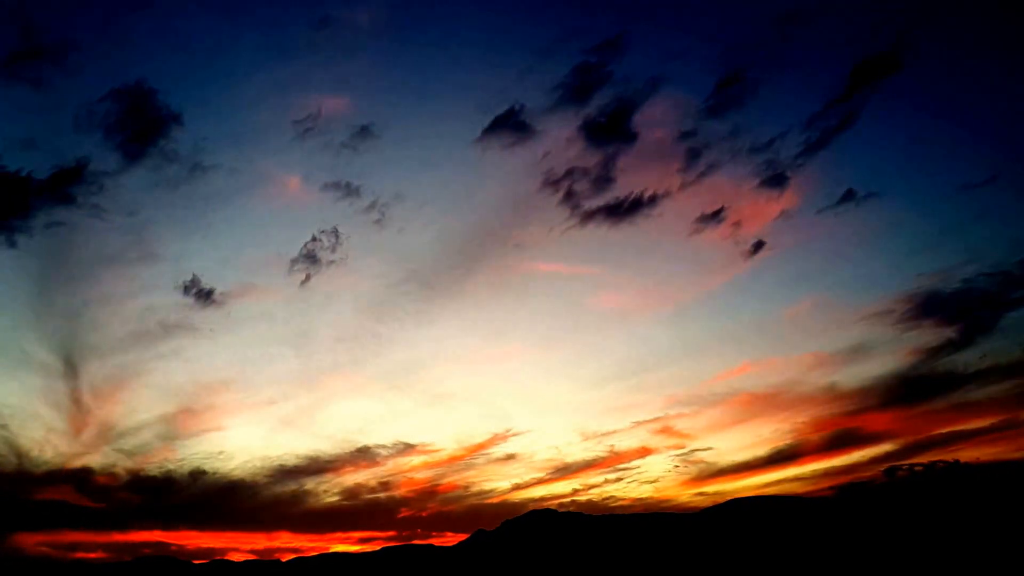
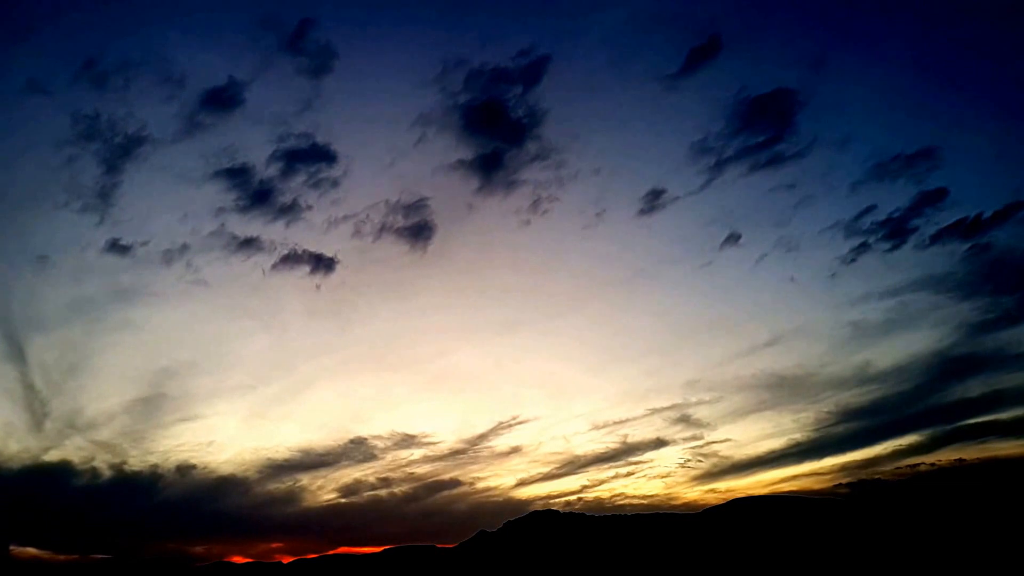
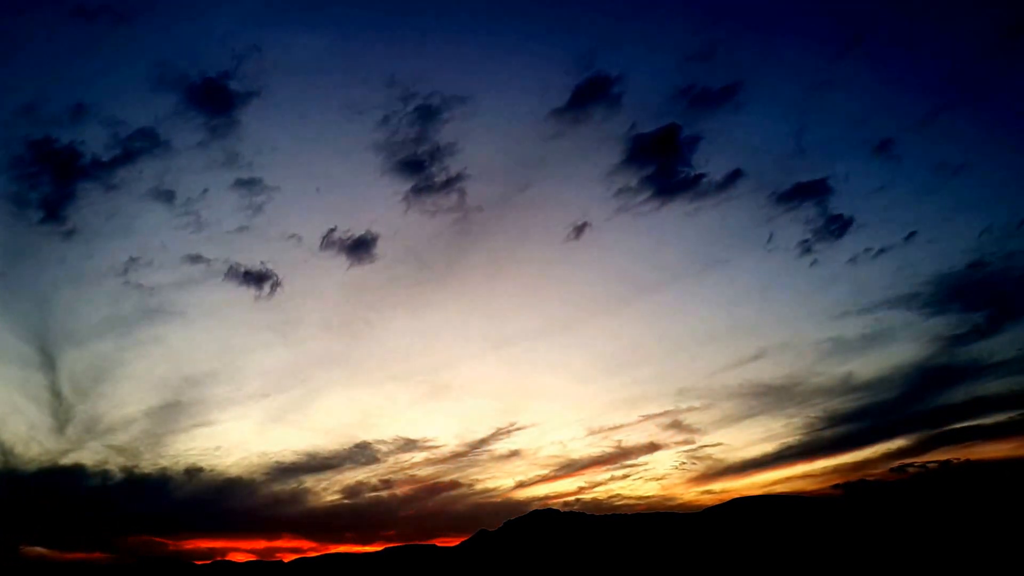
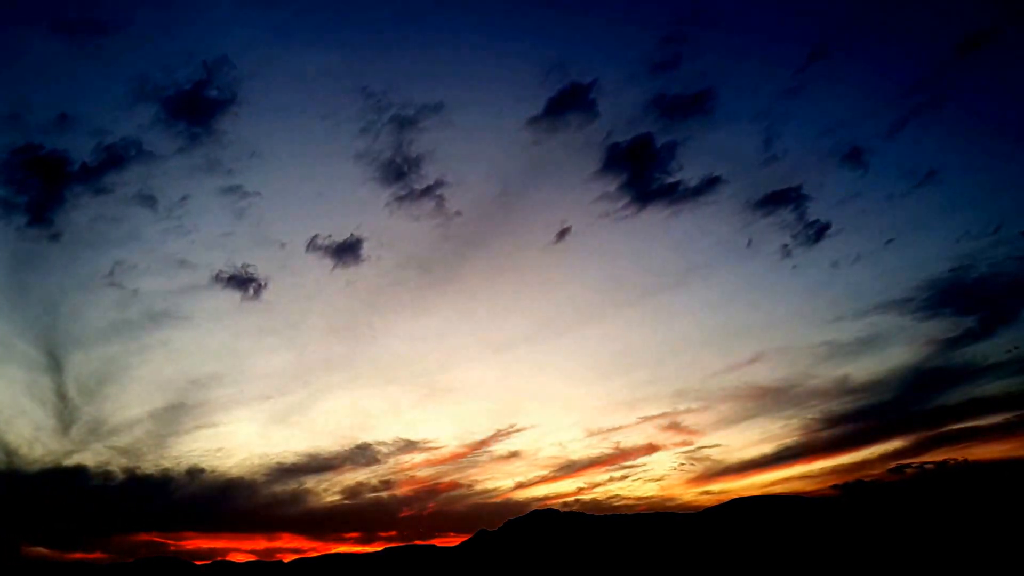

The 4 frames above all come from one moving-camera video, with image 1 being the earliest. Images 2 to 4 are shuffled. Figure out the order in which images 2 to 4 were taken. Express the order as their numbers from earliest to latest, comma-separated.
4, 3, 2
